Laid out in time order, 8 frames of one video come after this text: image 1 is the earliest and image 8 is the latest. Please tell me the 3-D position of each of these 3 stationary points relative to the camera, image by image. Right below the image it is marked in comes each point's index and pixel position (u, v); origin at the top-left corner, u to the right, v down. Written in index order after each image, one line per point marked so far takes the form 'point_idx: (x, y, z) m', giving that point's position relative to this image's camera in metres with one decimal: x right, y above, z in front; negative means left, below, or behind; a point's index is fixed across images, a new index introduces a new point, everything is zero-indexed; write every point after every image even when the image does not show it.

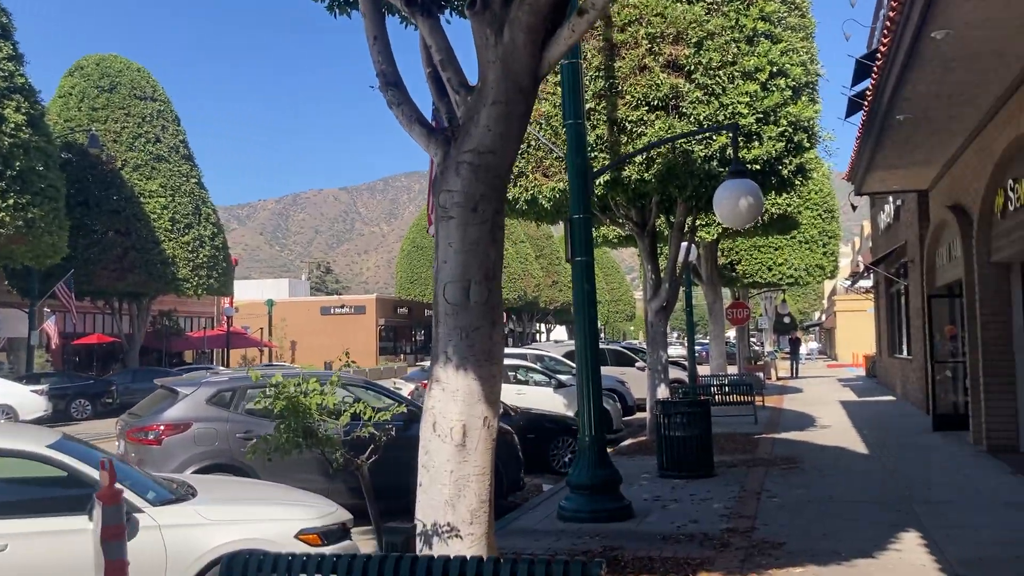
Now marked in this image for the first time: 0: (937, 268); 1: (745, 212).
0: (+7.6, +0.3, +16.8) m
1: (+2.1, +0.7, +8.4) m
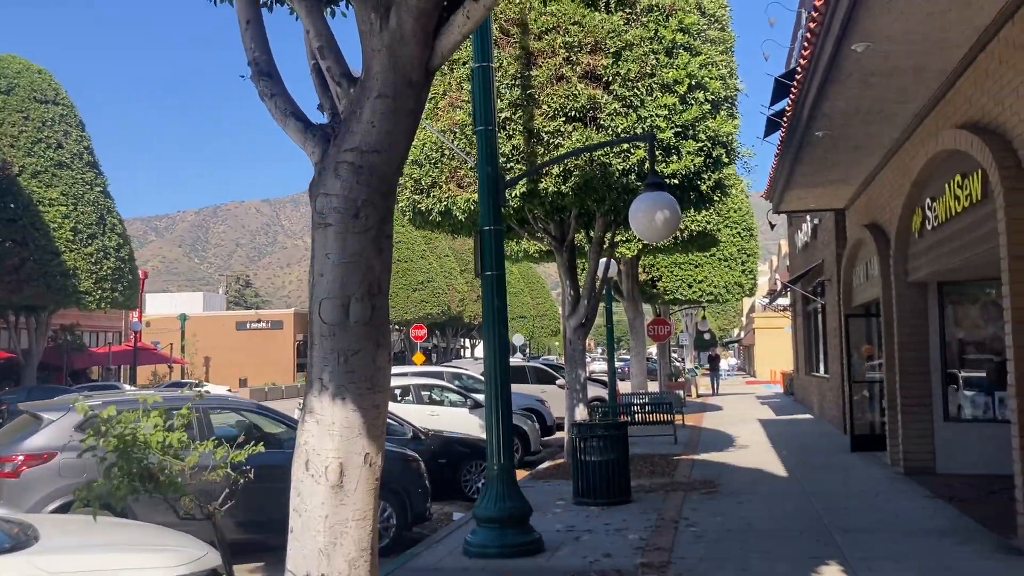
0: (+6.1, 0.0, +16.8) m
1: (+1.3, +0.5, +8.0) m
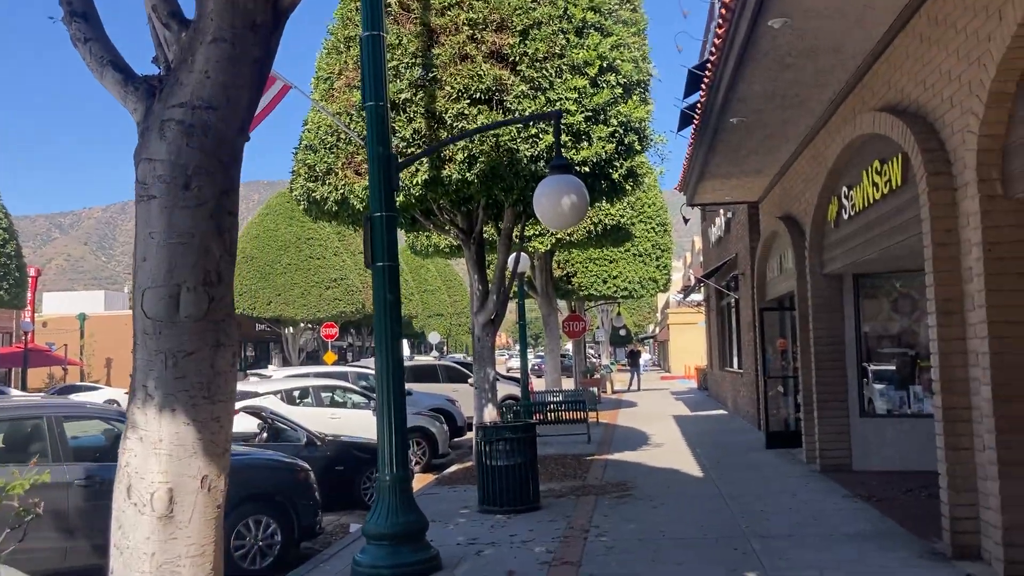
0: (+4.5, +0.1, +16.5) m
1: (+0.4, +0.6, +7.3) m
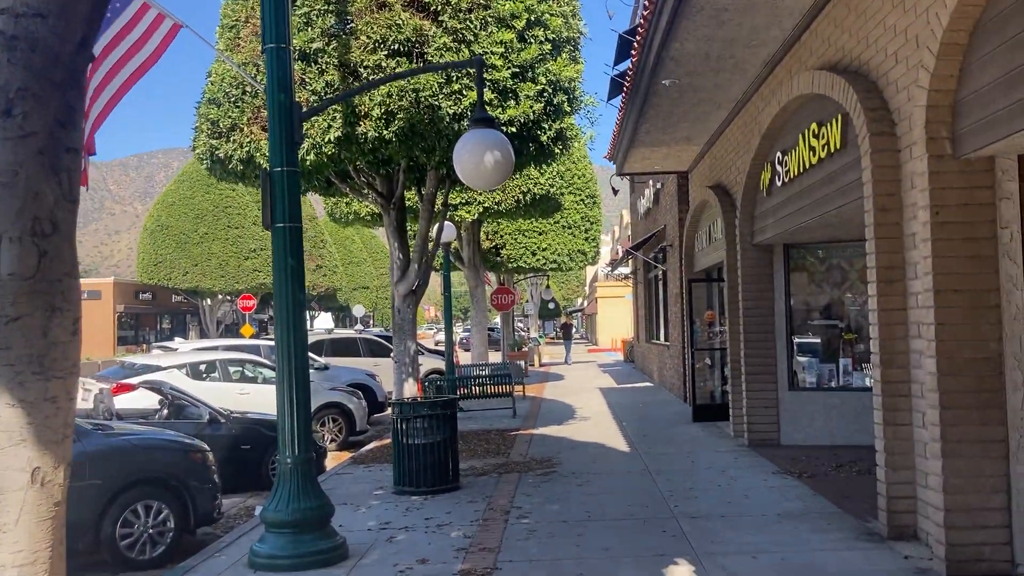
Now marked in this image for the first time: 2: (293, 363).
0: (+3.2, +0.6, +16.2) m
1: (-0.2, +0.8, +6.7) m
2: (-1.6, -0.5, +6.8) m
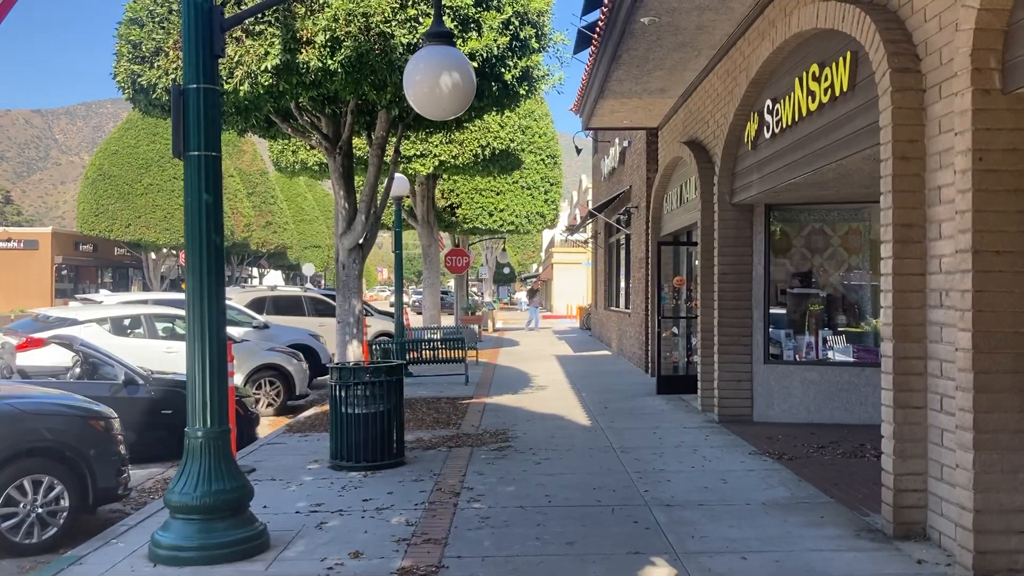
0: (+2.5, +1.2, +15.2) m
1: (-0.4, +1.2, +5.7) m
2: (-1.9, -0.2, +5.7) m
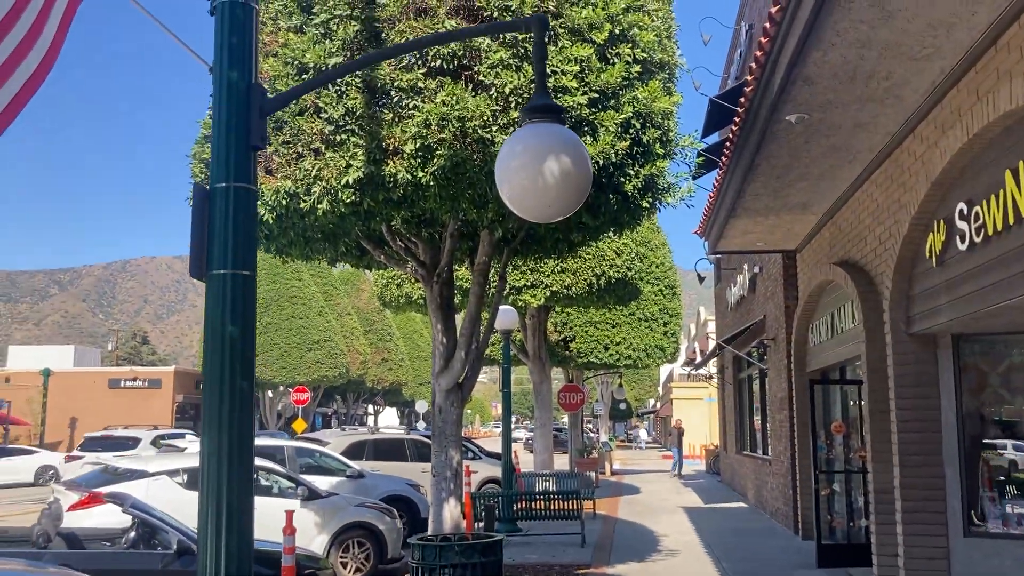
0: (+4.2, -0.8, +13.2) m
1: (+0.2, +0.4, +4.1) m
2: (-1.3, -0.9, +4.2) m
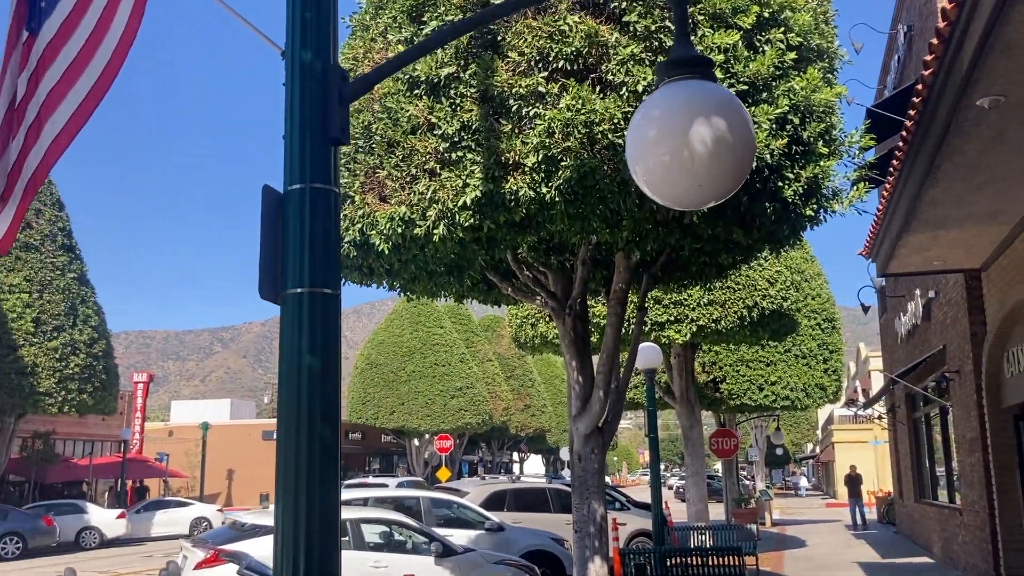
0: (+6.0, -1.1, +11.4) m
1: (+0.6, +0.4, +3.1) m
2: (-0.7, -1.0, +3.3) m
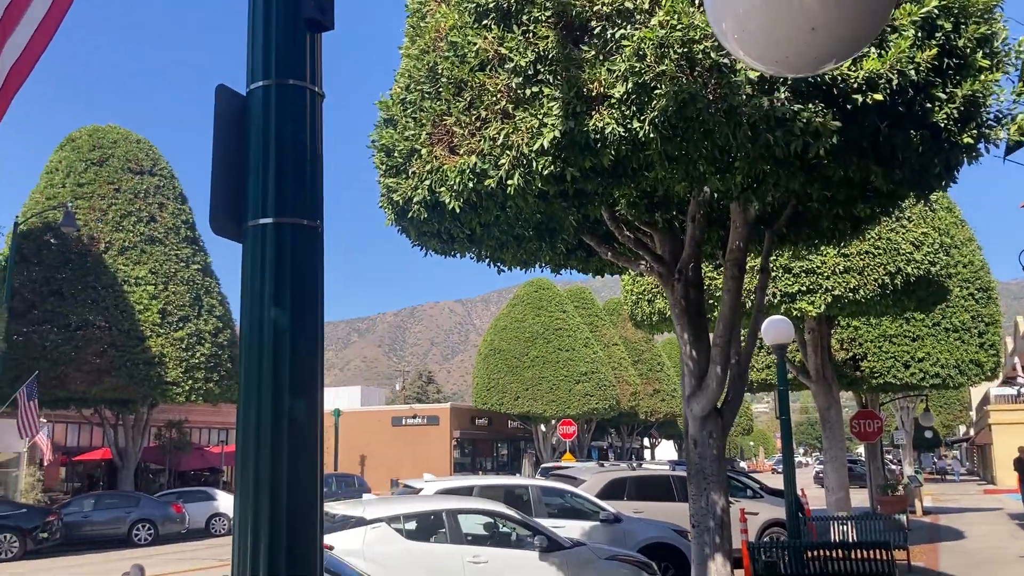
0: (+7.1, -0.6, +9.5) m
1: (+0.7, +0.6, +2.0) m
2: (-0.6, -0.8, +2.4) m
